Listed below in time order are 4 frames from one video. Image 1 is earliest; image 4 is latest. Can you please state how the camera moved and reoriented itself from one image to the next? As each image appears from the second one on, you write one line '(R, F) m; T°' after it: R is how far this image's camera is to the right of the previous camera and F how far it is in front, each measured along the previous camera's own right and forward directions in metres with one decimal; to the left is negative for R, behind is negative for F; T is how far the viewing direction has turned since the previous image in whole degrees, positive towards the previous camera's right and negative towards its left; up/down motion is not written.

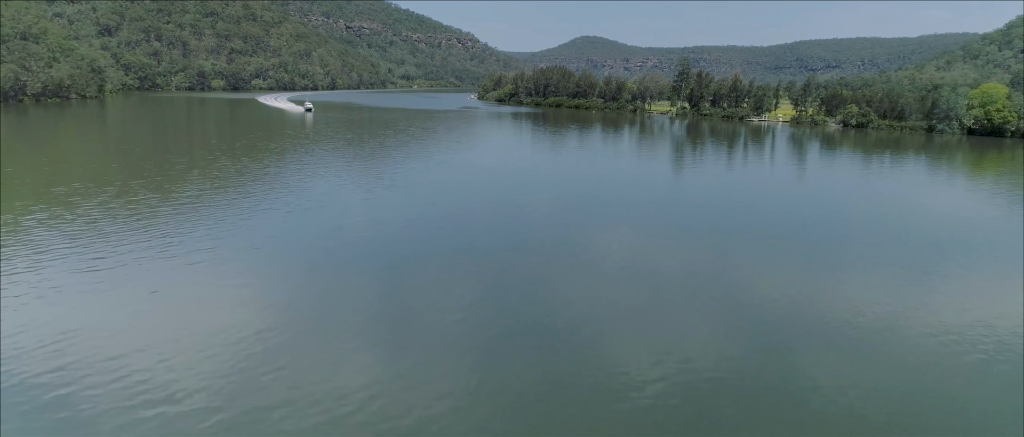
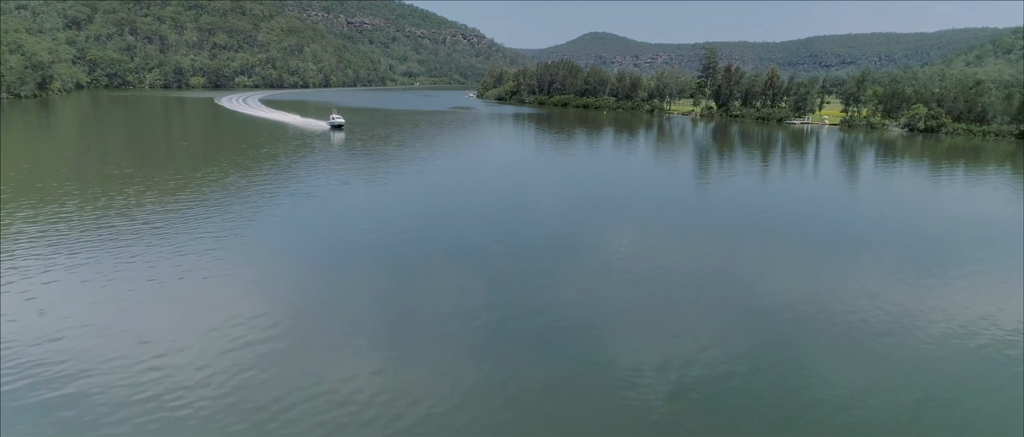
(+0.7, +6.8) m; -1°
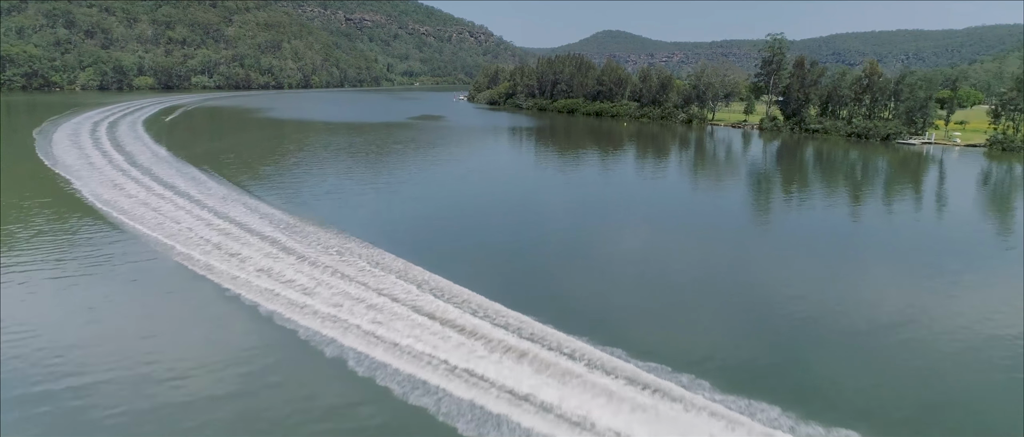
(+1.5, +12.2) m; -1°
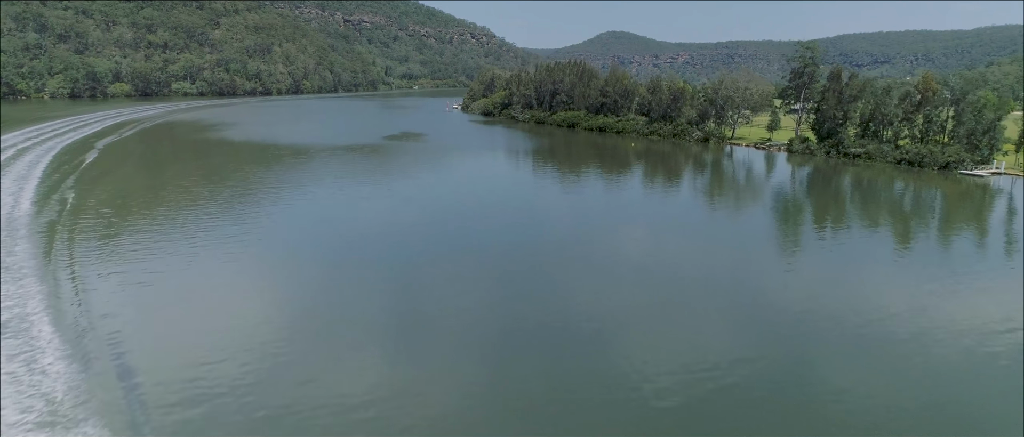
(+0.6, +4.1) m; 0°
